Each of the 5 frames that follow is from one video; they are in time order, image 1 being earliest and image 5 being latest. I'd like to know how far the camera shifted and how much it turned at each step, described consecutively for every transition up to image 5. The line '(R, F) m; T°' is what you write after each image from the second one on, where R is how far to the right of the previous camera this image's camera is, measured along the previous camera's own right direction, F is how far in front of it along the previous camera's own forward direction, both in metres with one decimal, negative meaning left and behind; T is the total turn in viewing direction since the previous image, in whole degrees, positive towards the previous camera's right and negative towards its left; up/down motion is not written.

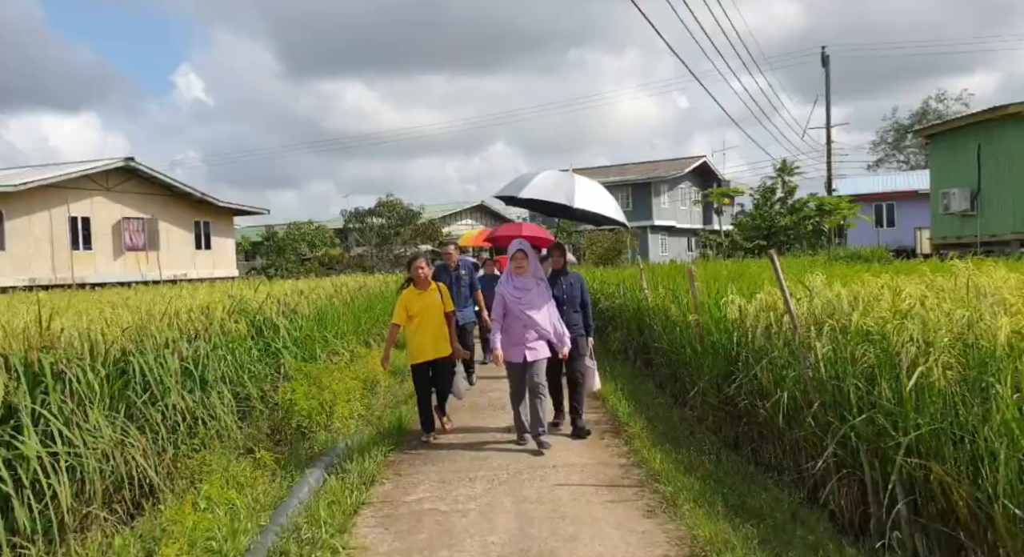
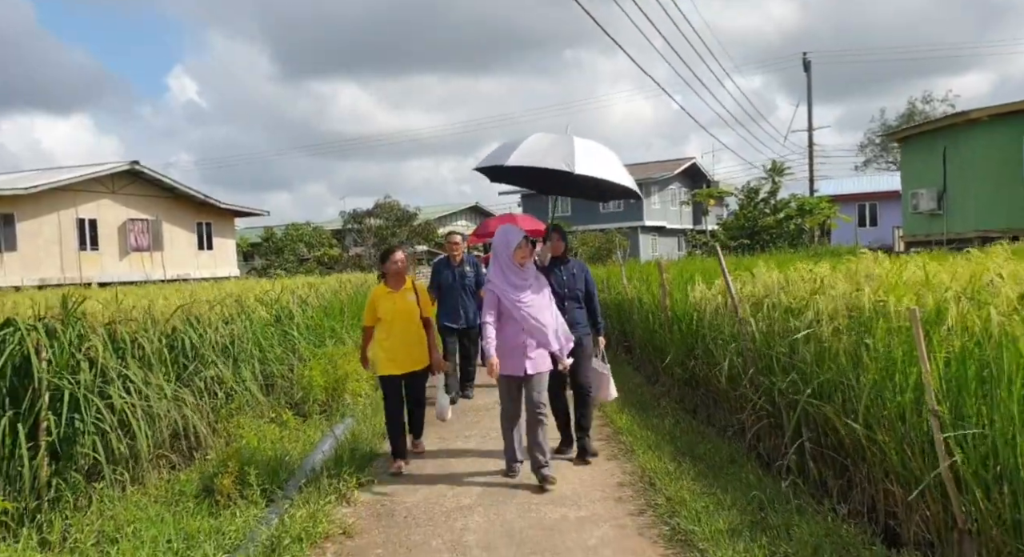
(+0.1, -0.9) m; 0°
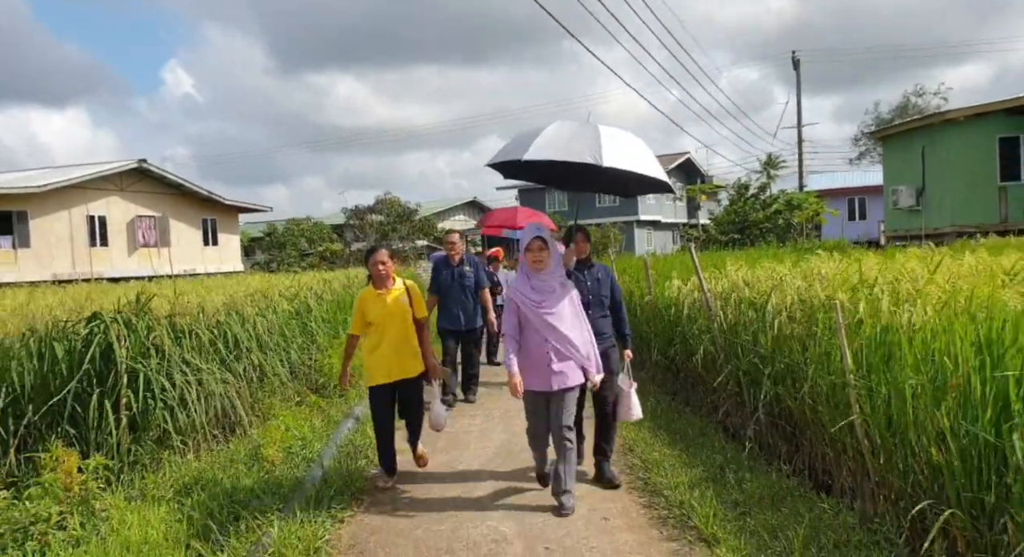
(0.0, -0.8) m; 0°
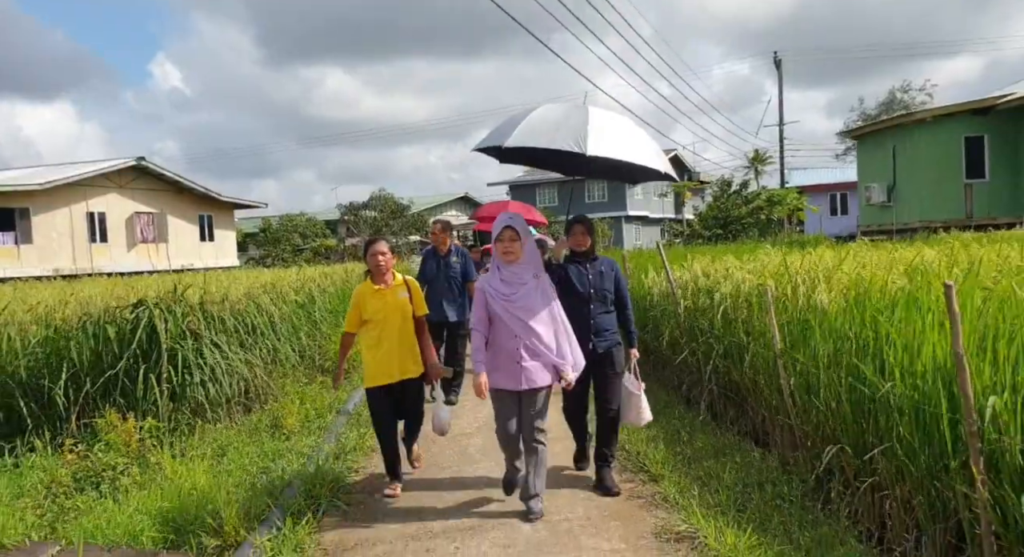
(0.0, -0.8) m; +1°
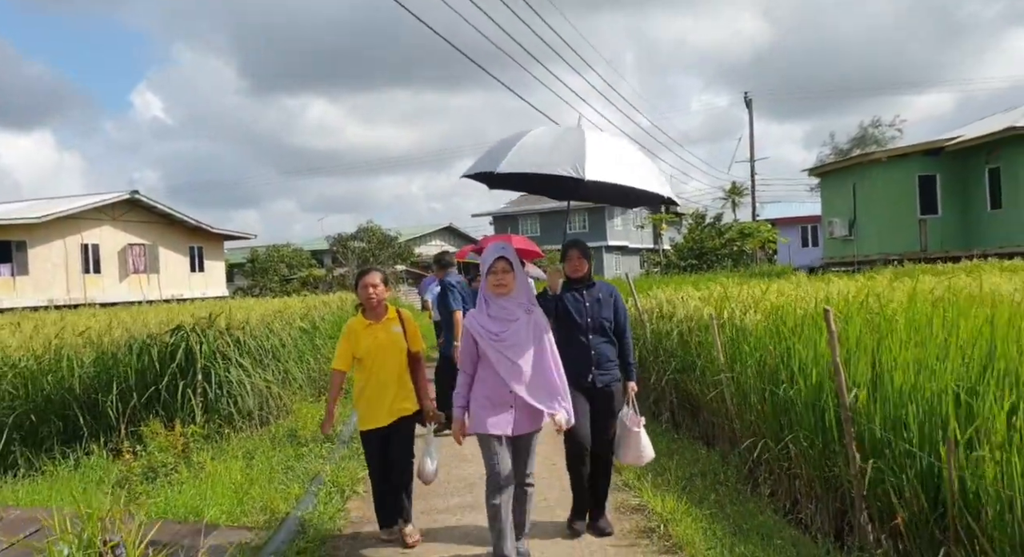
(0.0, -0.9) m; +1°
